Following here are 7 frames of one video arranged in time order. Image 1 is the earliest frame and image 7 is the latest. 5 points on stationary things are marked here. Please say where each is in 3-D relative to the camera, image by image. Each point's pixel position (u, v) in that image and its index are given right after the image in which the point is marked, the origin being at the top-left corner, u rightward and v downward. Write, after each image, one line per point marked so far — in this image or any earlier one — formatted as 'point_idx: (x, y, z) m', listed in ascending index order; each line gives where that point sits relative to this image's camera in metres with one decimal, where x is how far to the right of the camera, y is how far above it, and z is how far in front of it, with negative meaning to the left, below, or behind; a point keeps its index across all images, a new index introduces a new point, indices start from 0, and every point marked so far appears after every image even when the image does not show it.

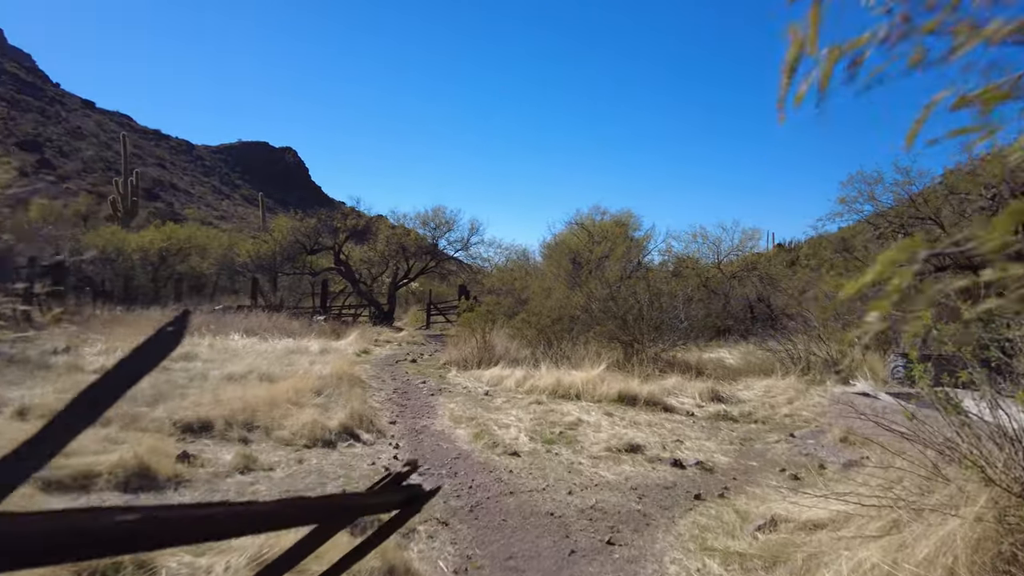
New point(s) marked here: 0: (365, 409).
0: (-1.7, -1.4, +7.3) m
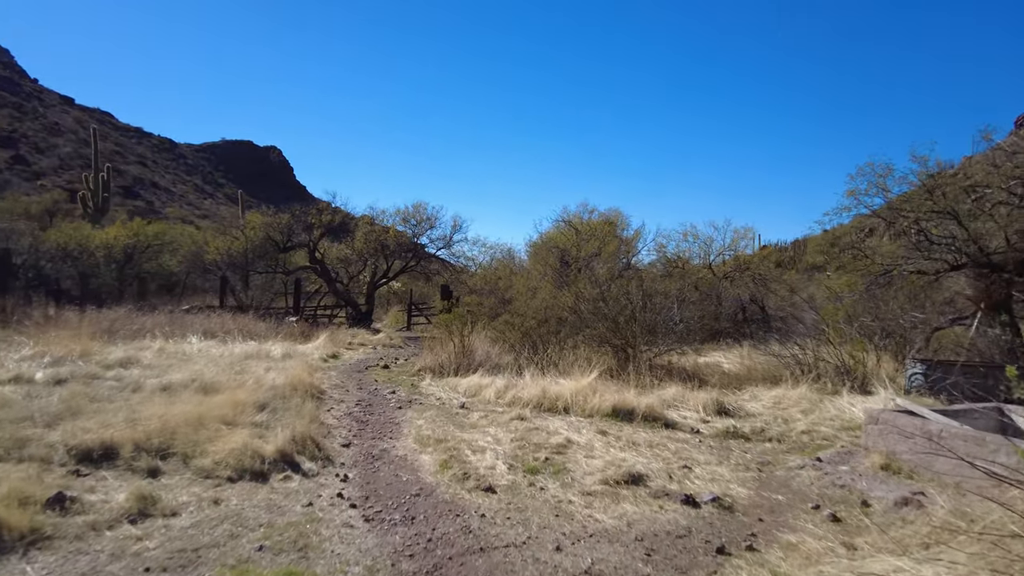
0: (-1.9, -1.4, +6.2) m
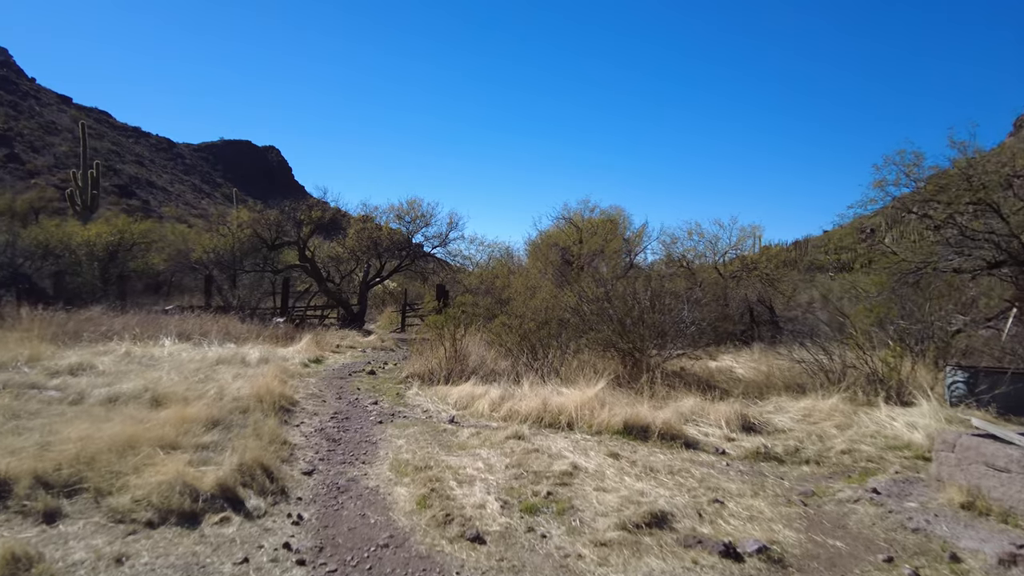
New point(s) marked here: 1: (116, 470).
0: (-1.9, -1.3, +5.2) m
1: (-2.6, -1.2, +4.2) m
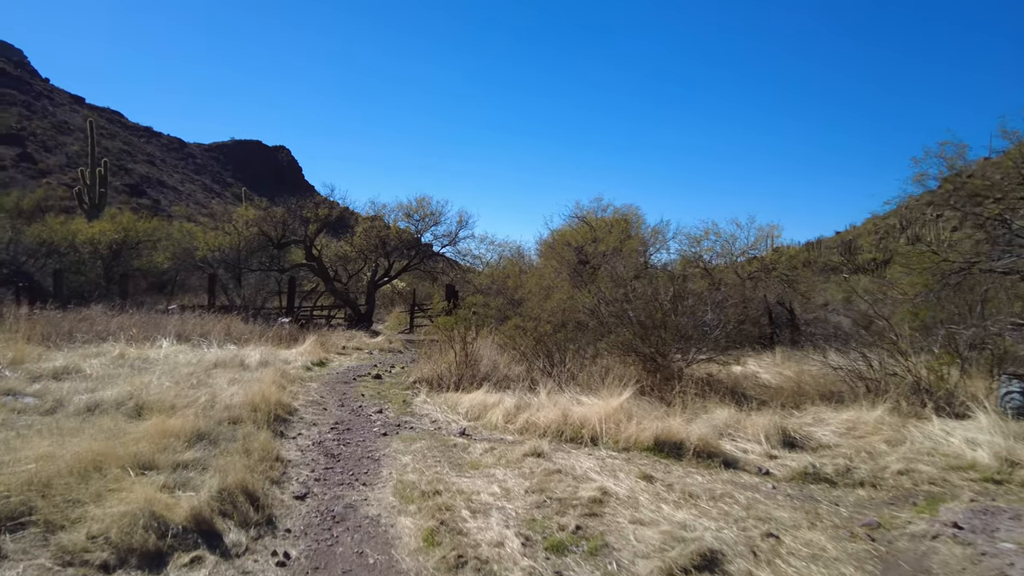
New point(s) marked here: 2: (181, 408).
0: (-1.8, -1.3, +4.6) m
1: (-2.5, -1.2, +3.6) m
2: (-3.2, -1.2, +6.3) m
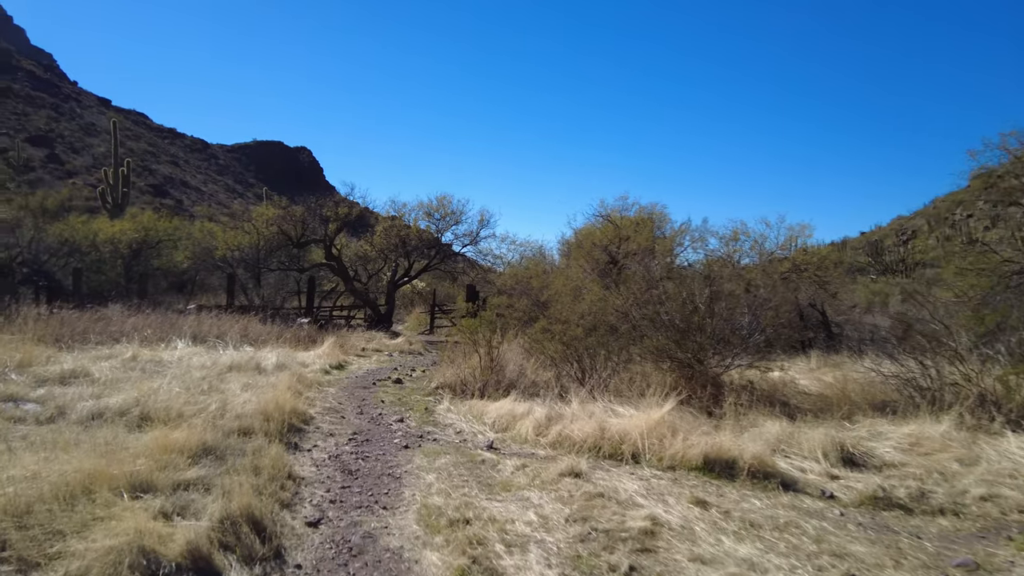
0: (-1.5, -1.3, +4.1) m
1: (-2.2, -1.2, +3.2) m
2: (-2.9, -1.2, +5.9) m
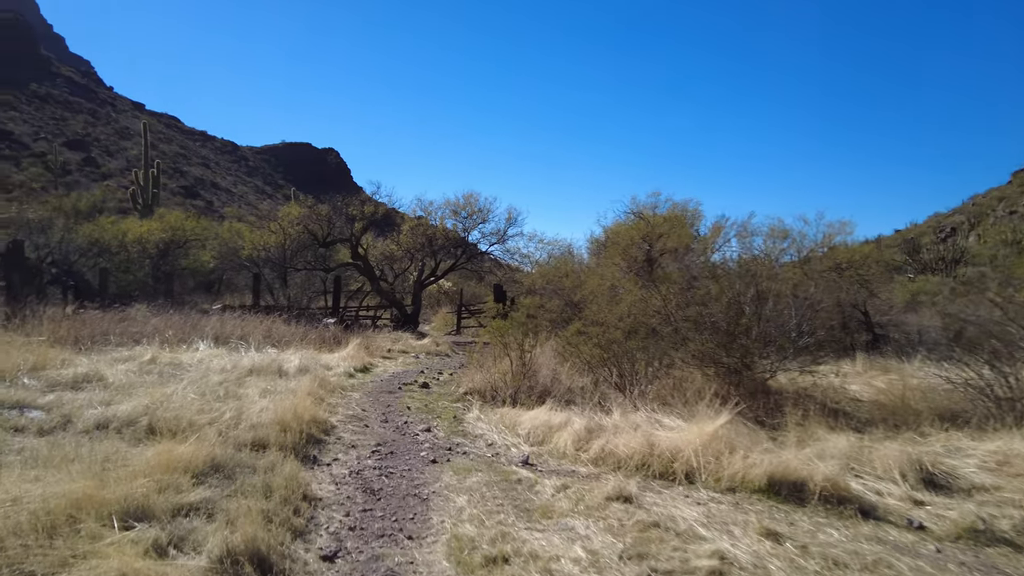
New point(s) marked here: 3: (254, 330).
0: (-1.3, -1.3, +3.6) m
1: (-2.0, -1.2, +2.7) m
2: (-2.6, -1.2, +5.4) m
3: (-5.2, -0.8, +13.1) m
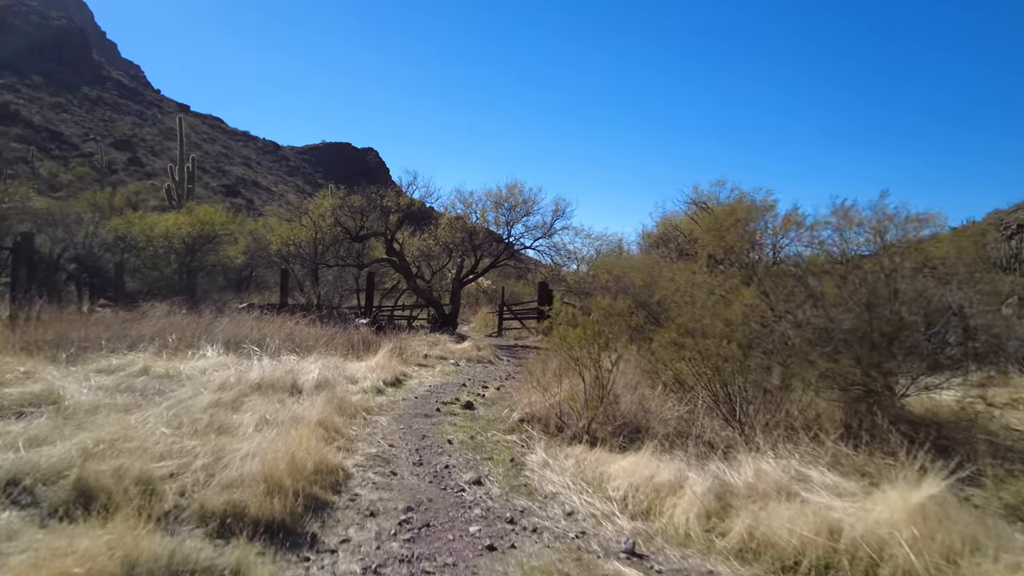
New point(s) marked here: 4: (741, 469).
0: (-0.9, -1.3, +1.8) m
1: (-1.6, -1.2, +1.0) m
2: (-2.1, -1.1, +3.7) m
3: (-4.2, -0.8, +11.5) m
4: (+1.7, -1.2, +4.7) m
